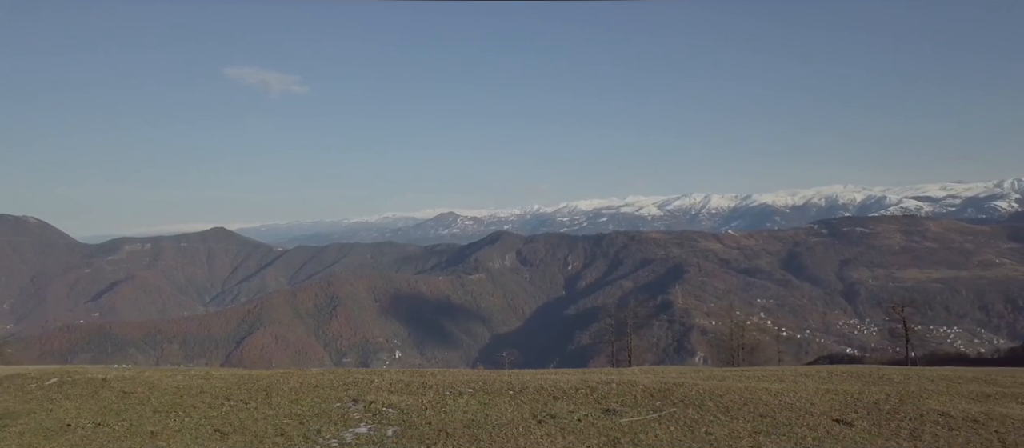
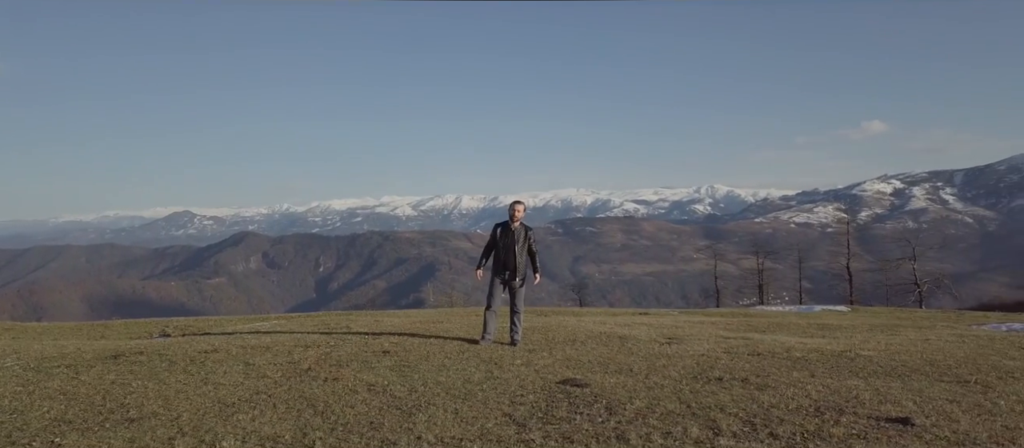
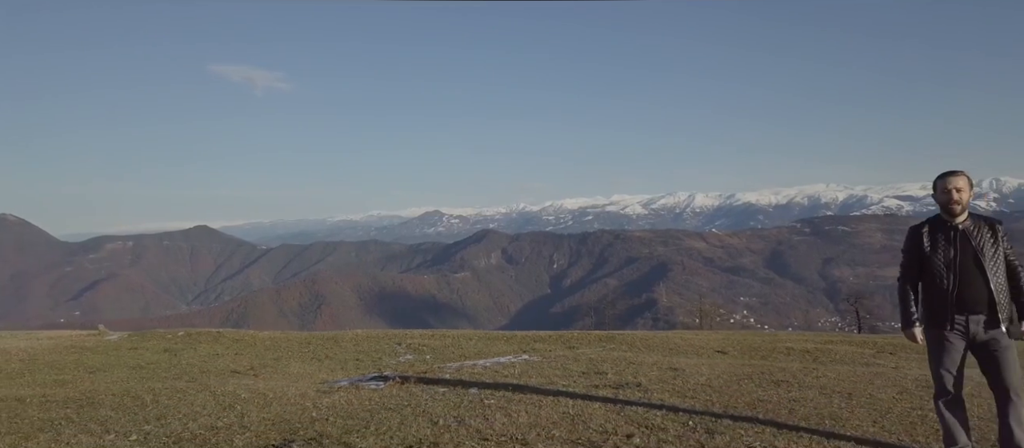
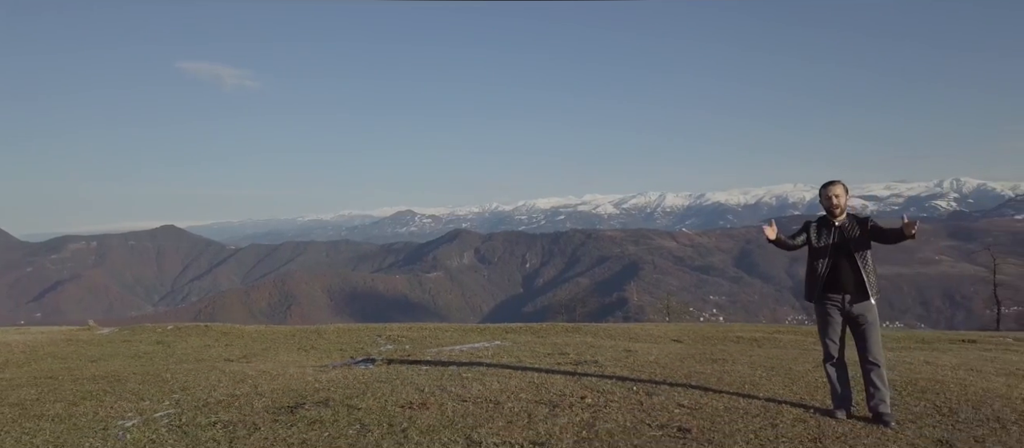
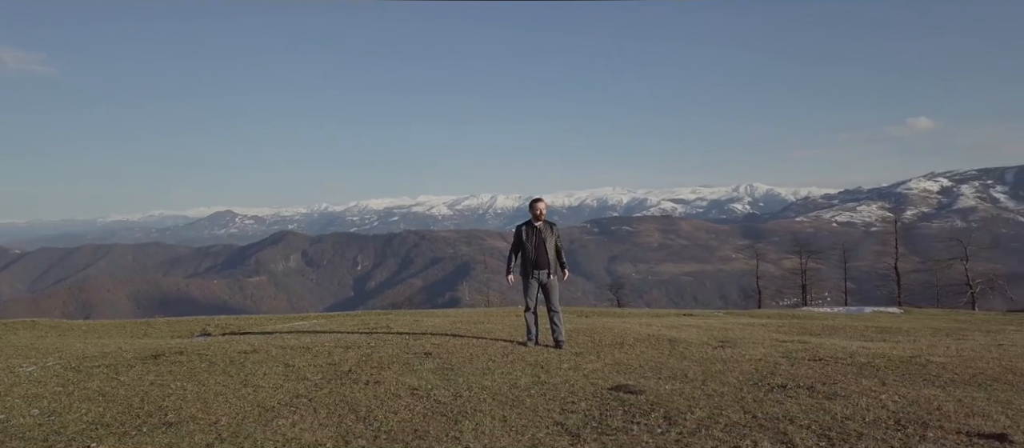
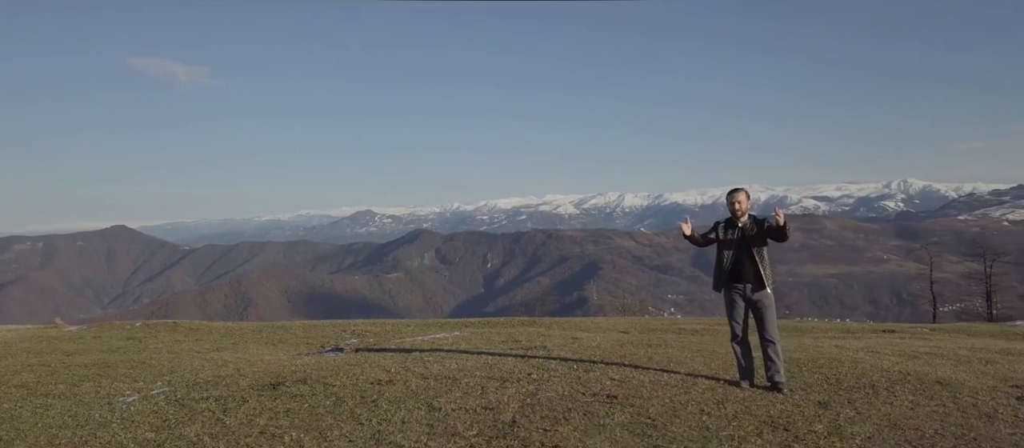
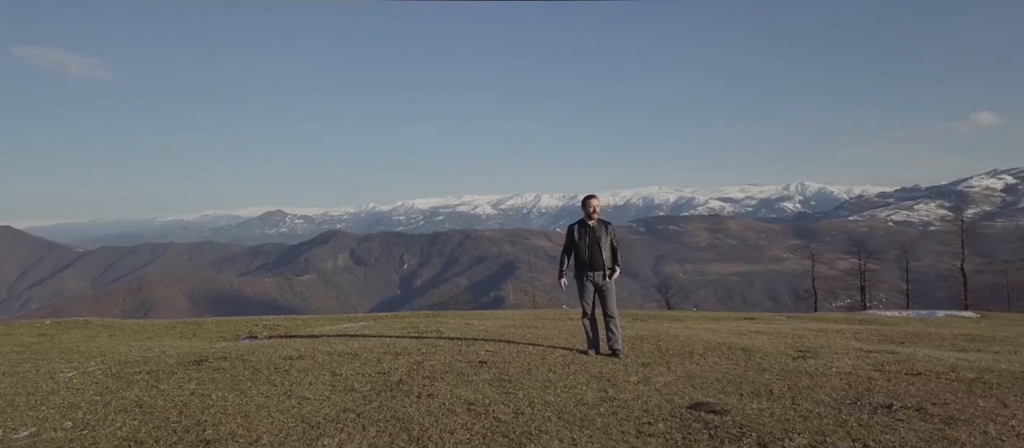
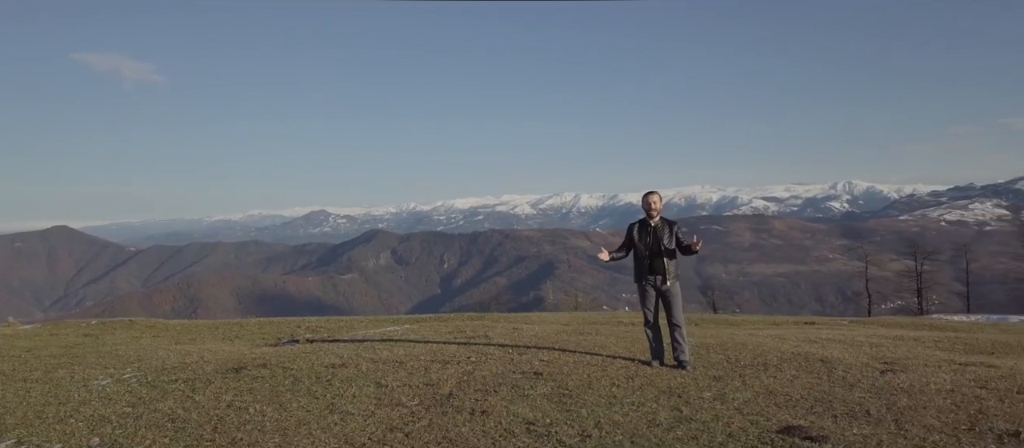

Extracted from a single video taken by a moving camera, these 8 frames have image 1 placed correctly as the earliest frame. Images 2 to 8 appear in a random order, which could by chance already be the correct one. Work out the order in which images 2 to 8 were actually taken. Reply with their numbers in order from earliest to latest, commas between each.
3, 4, 6, 8, 7, 5, 2
